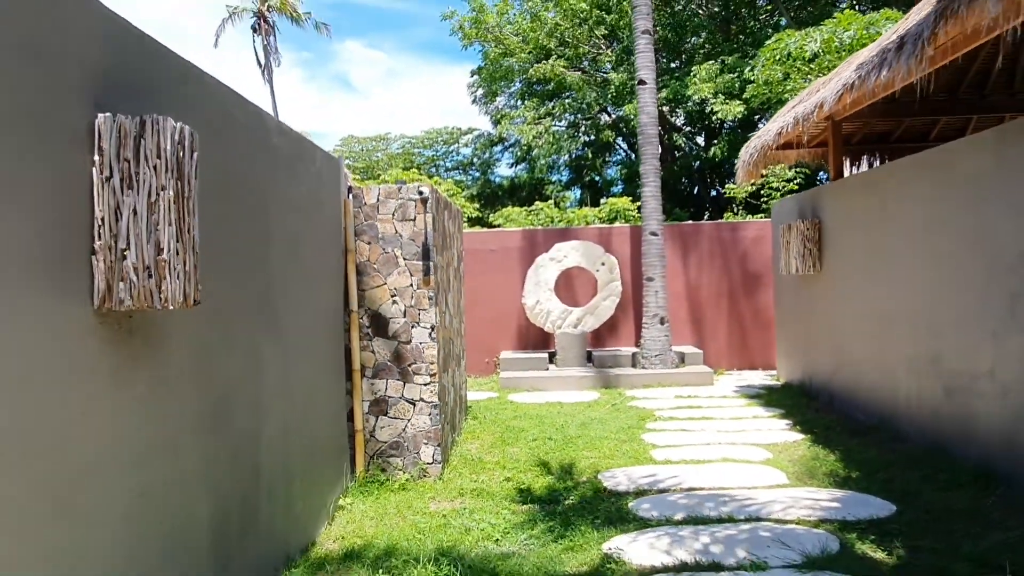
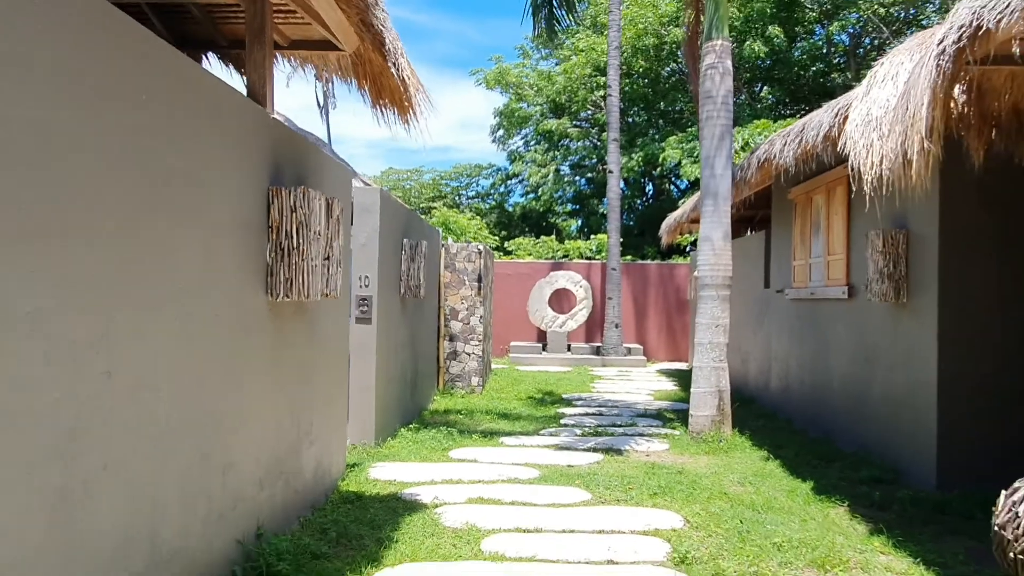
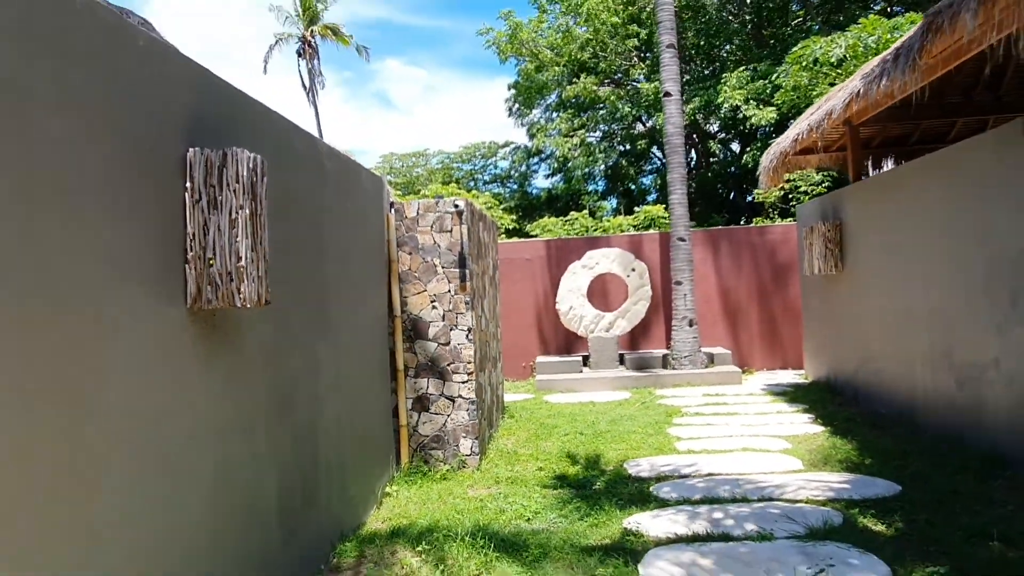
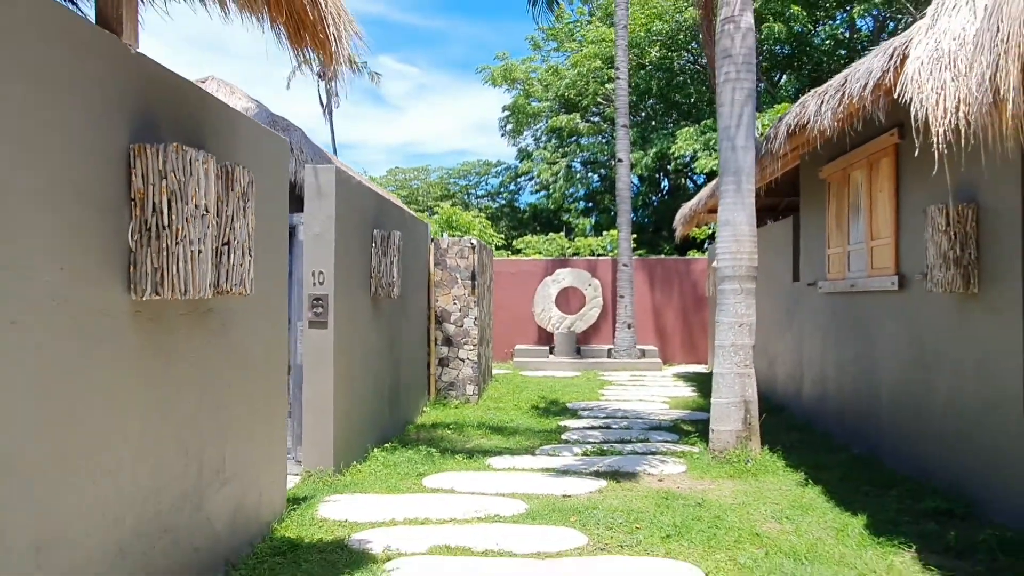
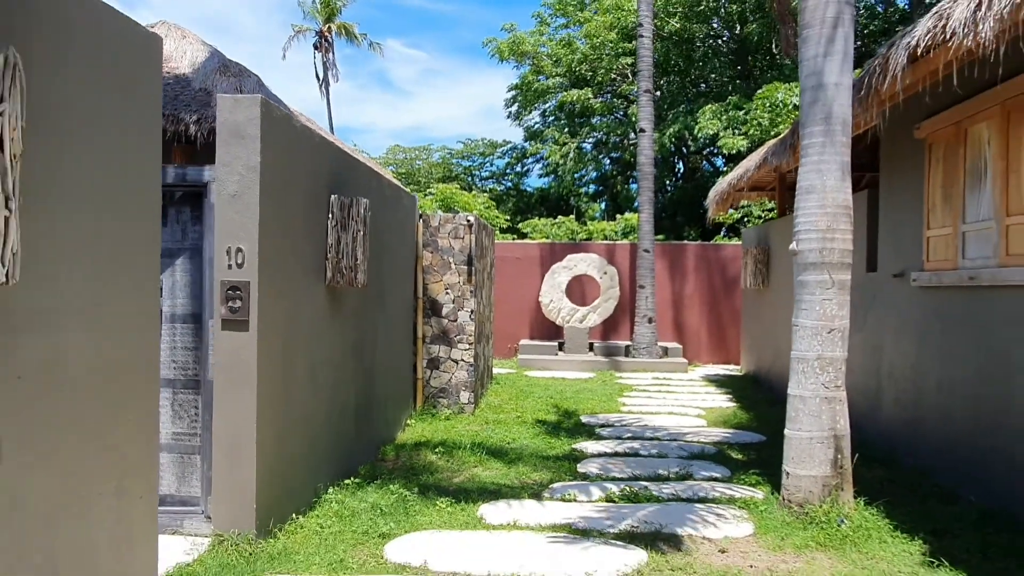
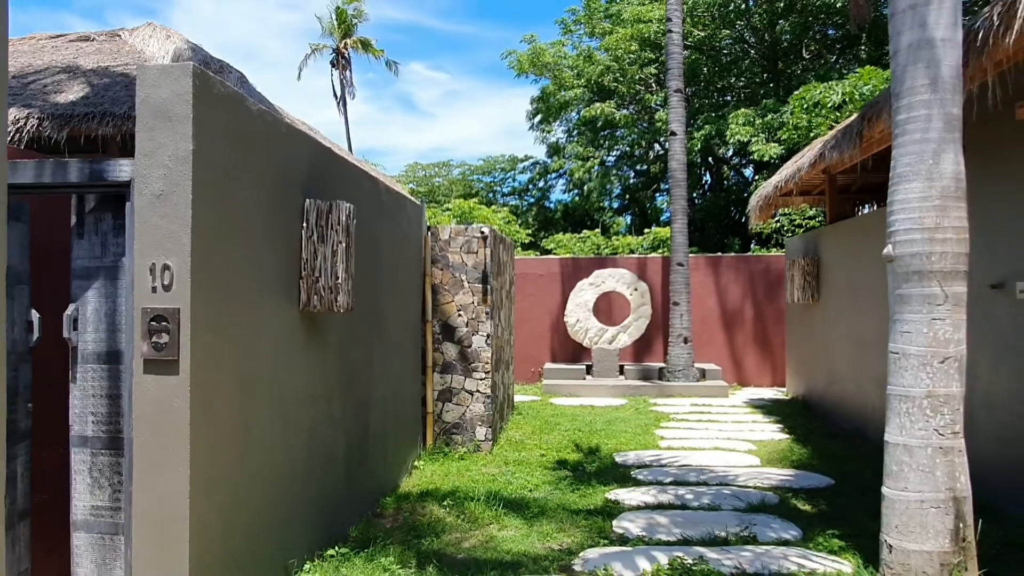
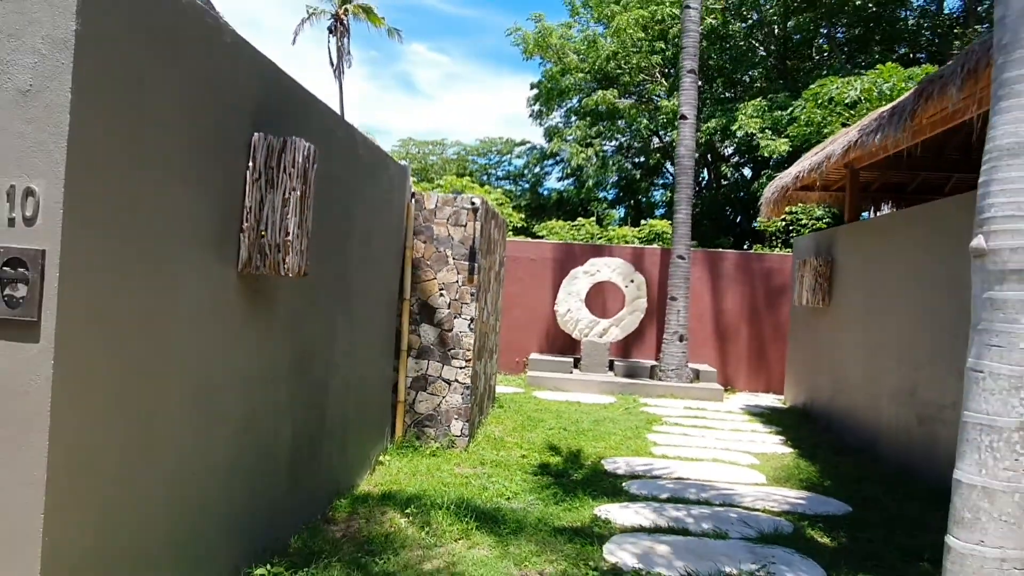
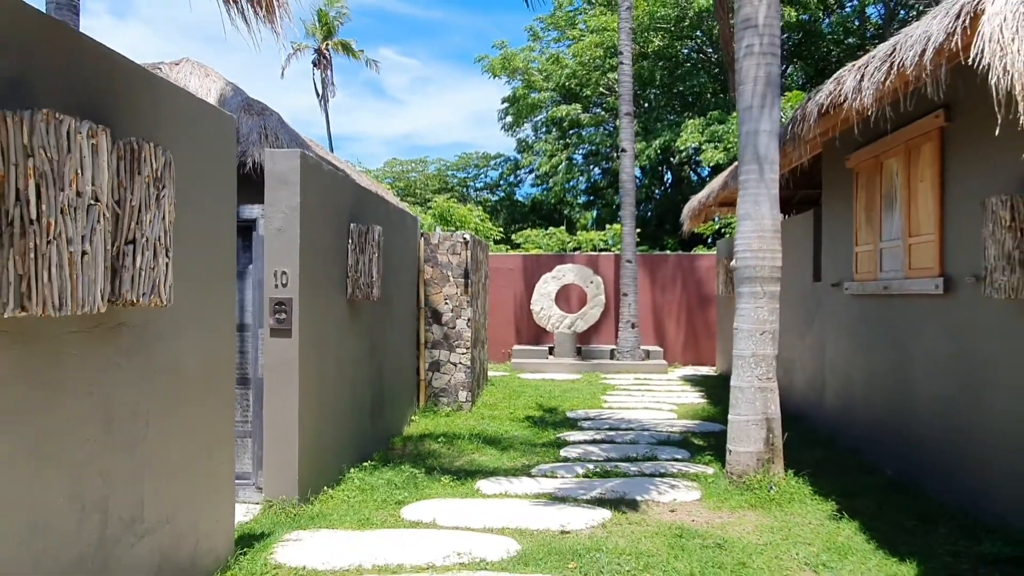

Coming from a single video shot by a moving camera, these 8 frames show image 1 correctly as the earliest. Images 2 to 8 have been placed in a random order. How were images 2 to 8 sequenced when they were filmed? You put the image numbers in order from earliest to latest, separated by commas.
3, 7, 6, 5, 8, 4, 2
